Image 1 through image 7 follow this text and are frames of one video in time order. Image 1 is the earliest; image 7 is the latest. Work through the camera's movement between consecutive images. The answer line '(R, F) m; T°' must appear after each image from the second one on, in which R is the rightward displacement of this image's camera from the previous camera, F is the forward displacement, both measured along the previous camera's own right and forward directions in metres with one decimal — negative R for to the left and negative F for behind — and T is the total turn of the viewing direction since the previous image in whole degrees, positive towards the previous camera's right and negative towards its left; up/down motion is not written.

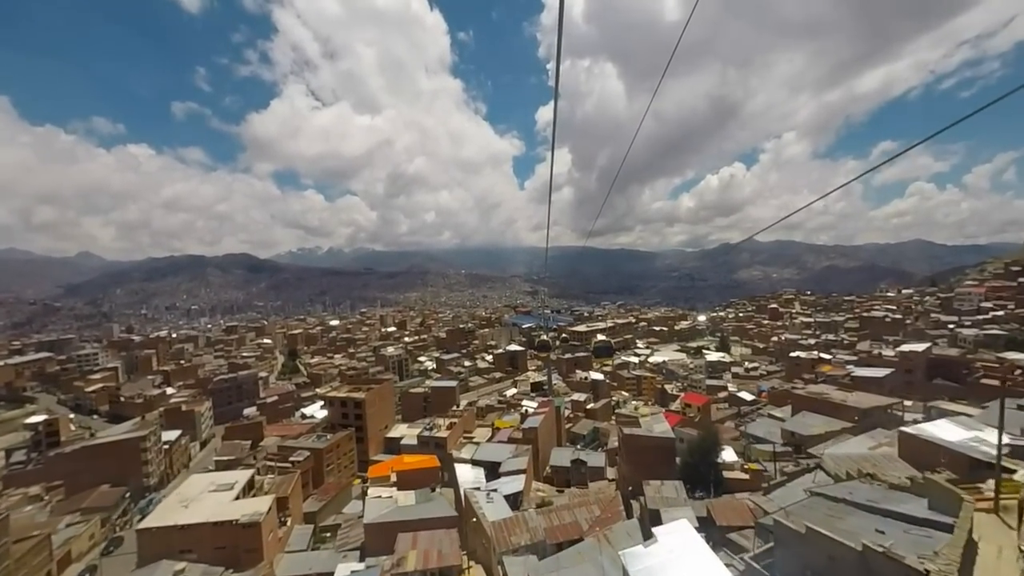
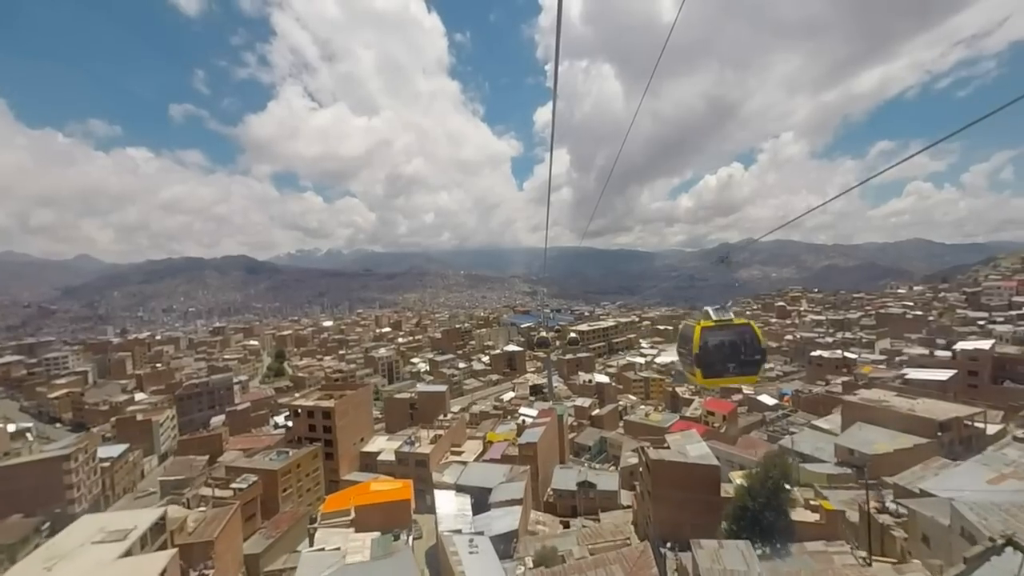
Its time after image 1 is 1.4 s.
(+0.1, +1.5) m; 0°
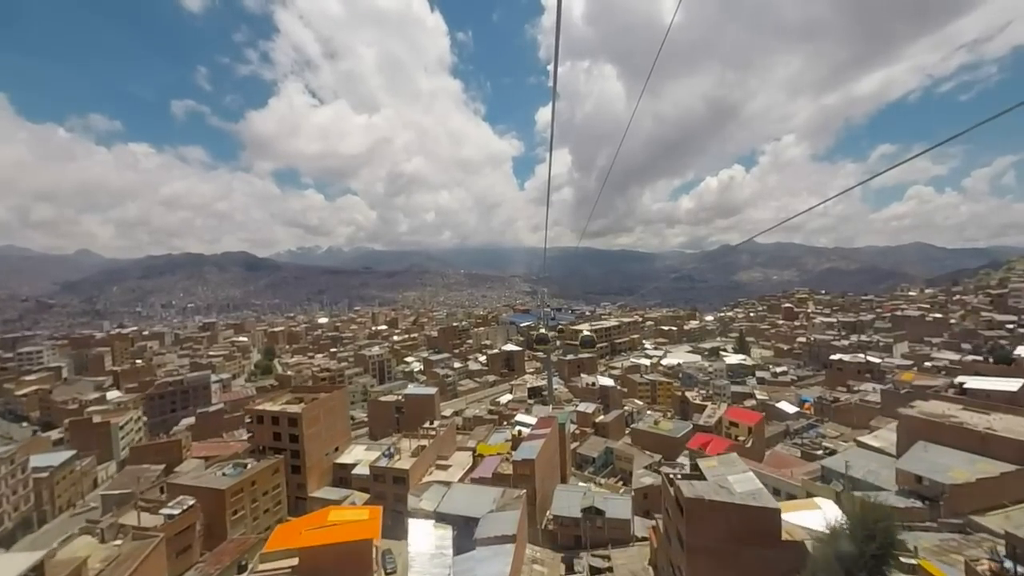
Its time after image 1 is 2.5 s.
(+0.1, +1.2) m; 0°
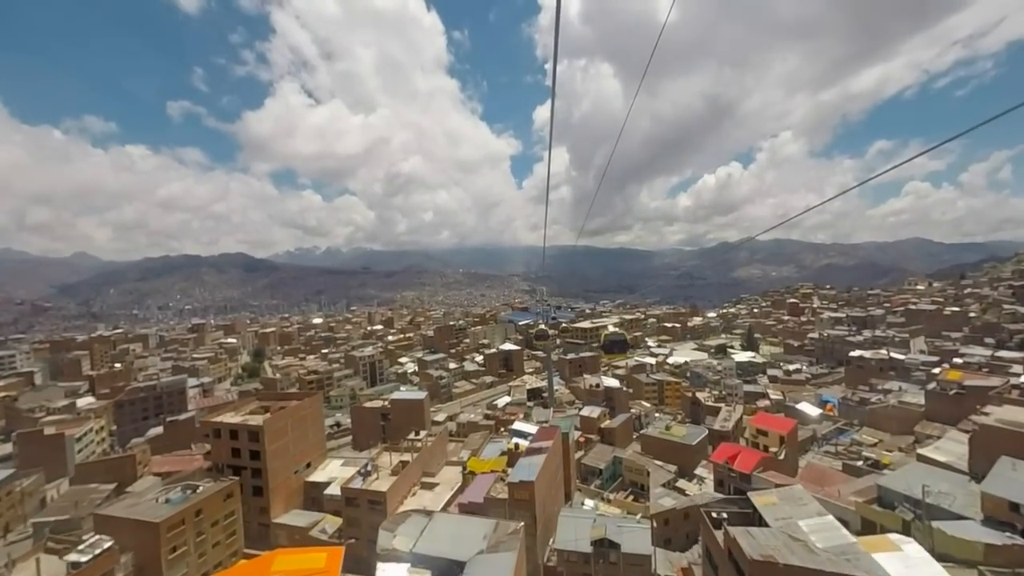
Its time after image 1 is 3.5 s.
(+0.1, +1.1) m; 0°
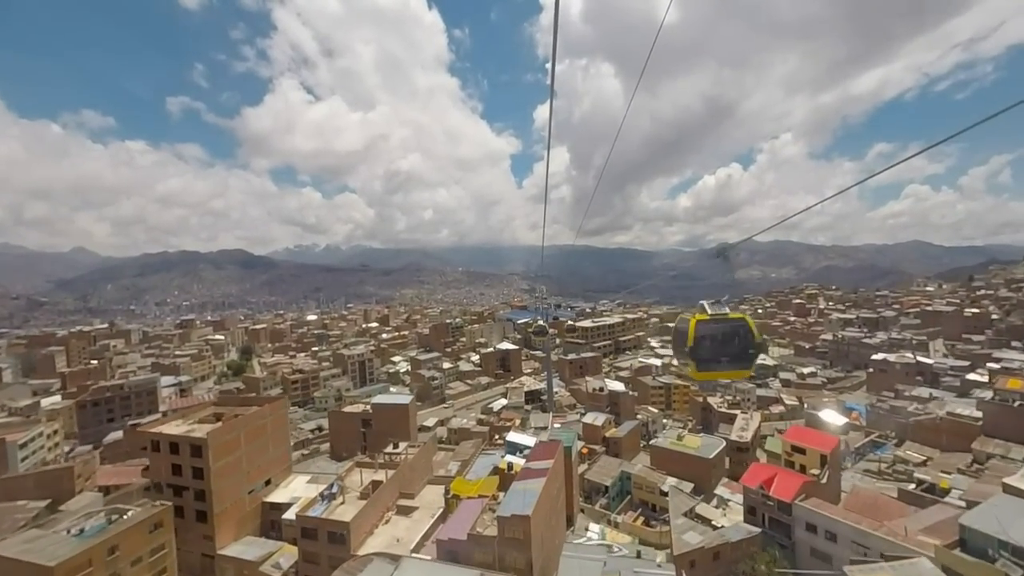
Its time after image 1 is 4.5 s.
(+0.1, +1.1) m; 0°
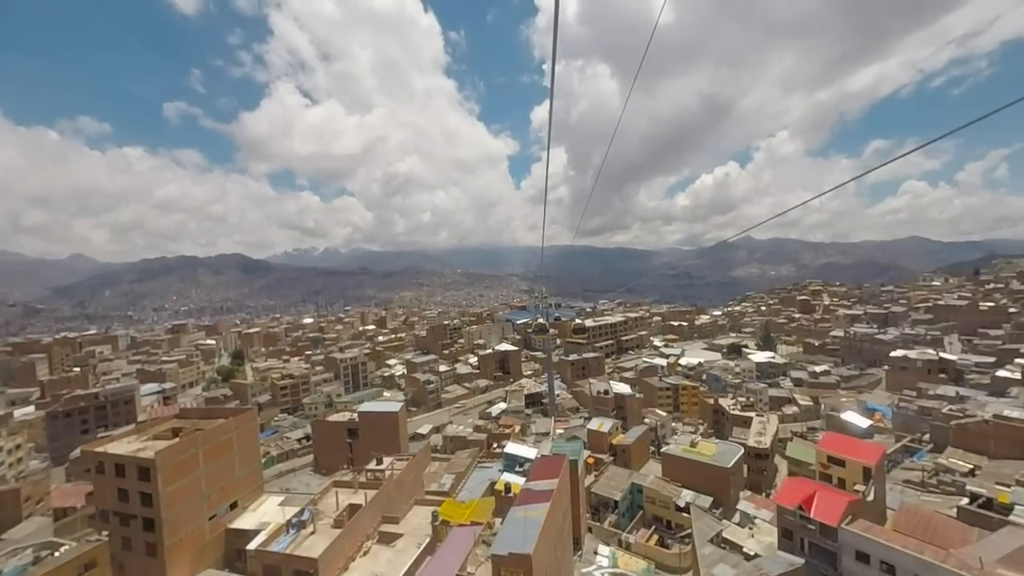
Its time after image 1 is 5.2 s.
(0.0, +0.7) m; 0°
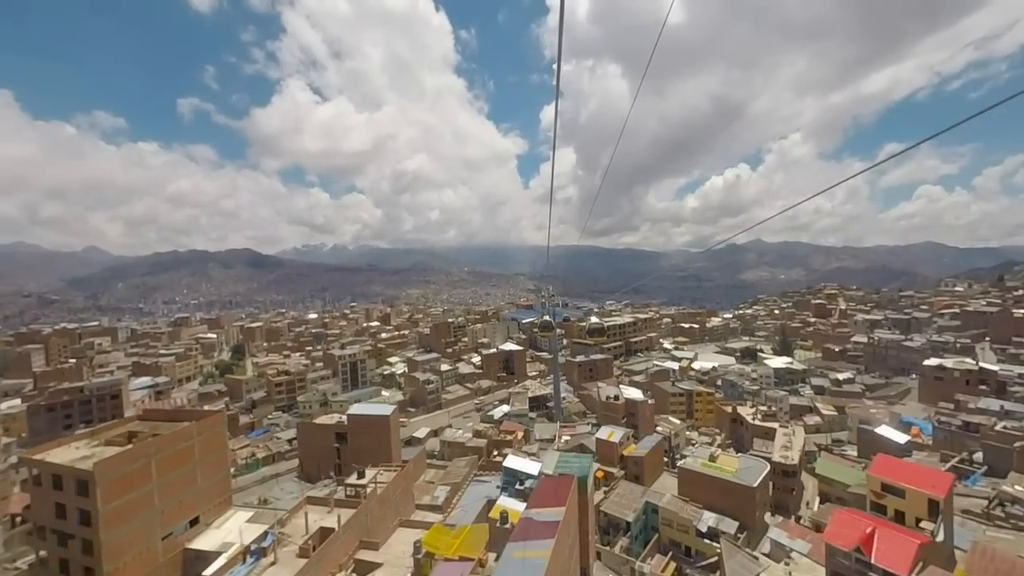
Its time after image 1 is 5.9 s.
(0.0, +0.7) m; -1°
